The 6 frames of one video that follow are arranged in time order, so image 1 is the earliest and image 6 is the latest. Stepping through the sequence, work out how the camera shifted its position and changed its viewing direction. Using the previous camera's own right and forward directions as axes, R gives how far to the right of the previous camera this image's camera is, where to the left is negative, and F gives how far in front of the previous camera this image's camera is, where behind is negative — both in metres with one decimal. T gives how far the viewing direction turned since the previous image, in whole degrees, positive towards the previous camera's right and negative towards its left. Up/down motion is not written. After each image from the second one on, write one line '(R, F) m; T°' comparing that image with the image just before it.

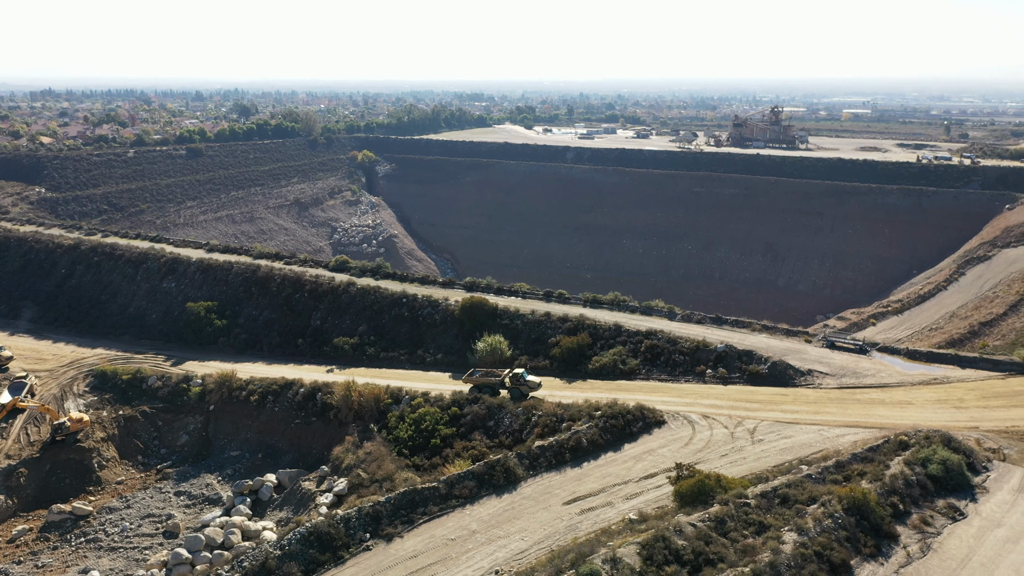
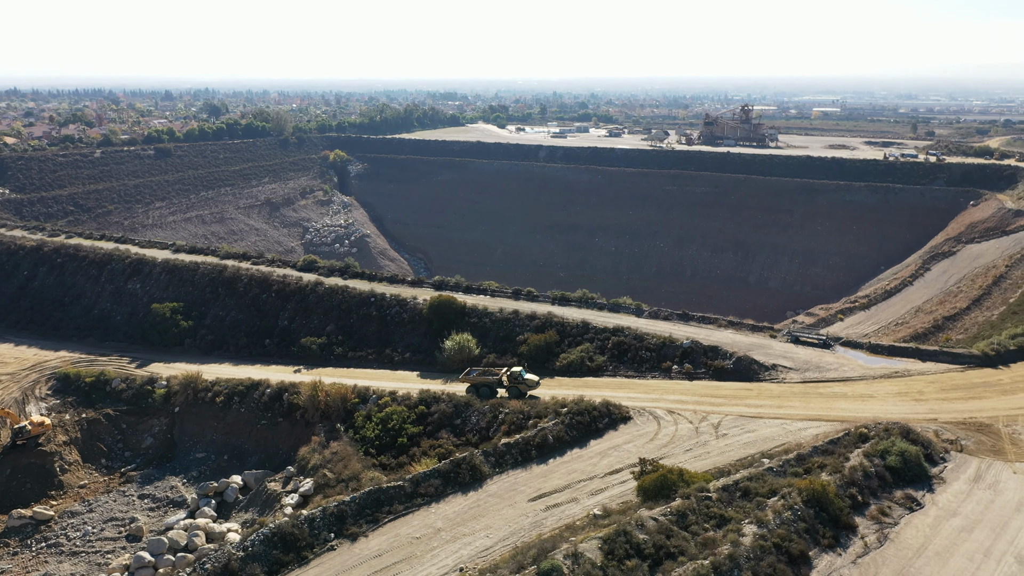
(+0.4, +0.1) m; +2°
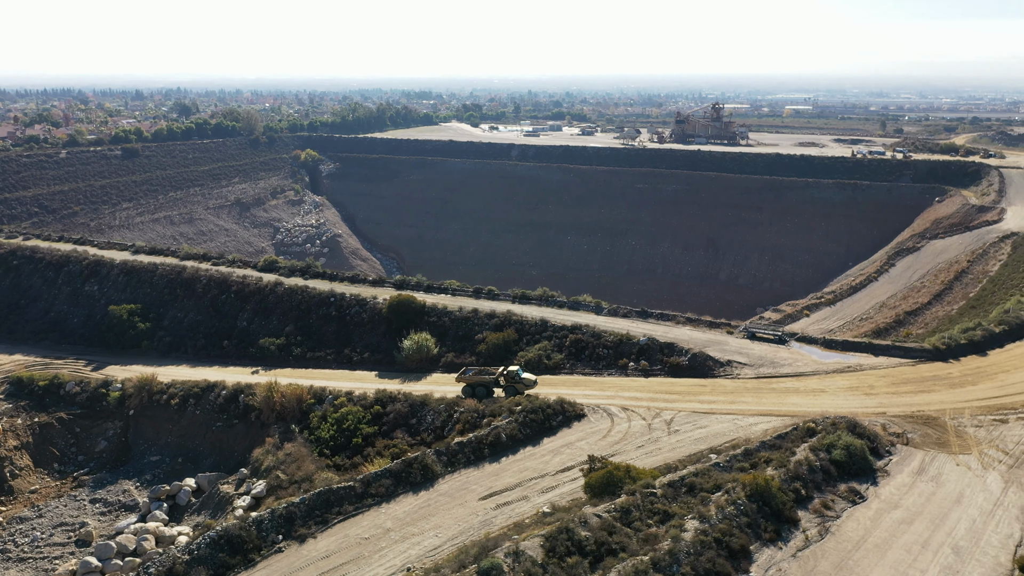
(+0.9, +0.2) m; +2°
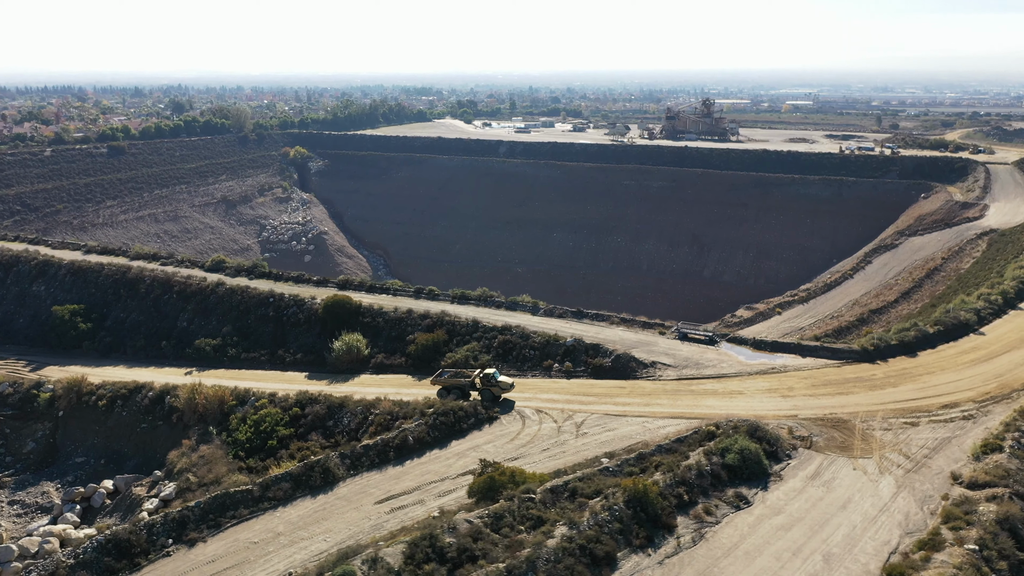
(+3.3, +0.2) m; 0°
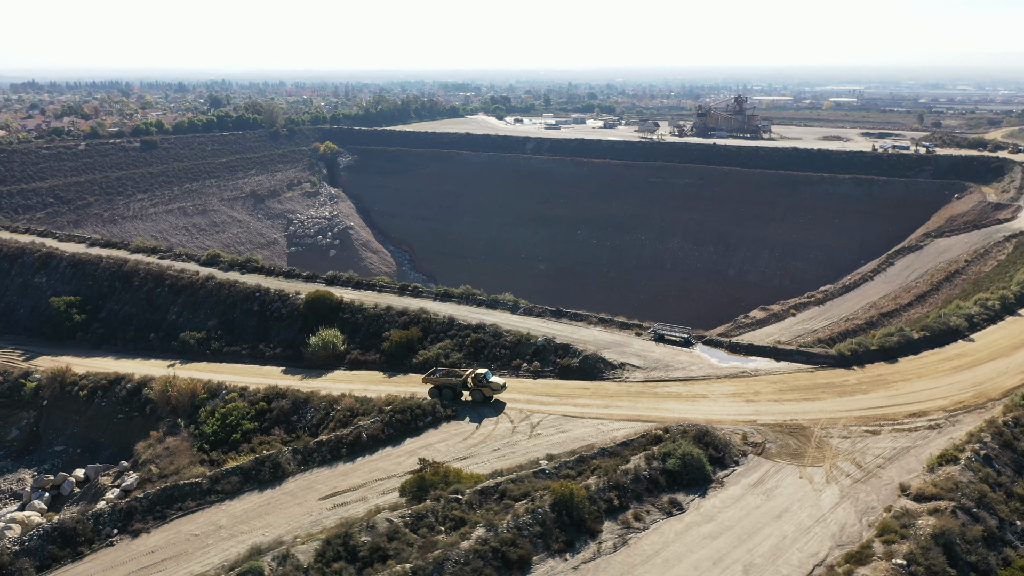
(+2.7, +0.1) m; -3°
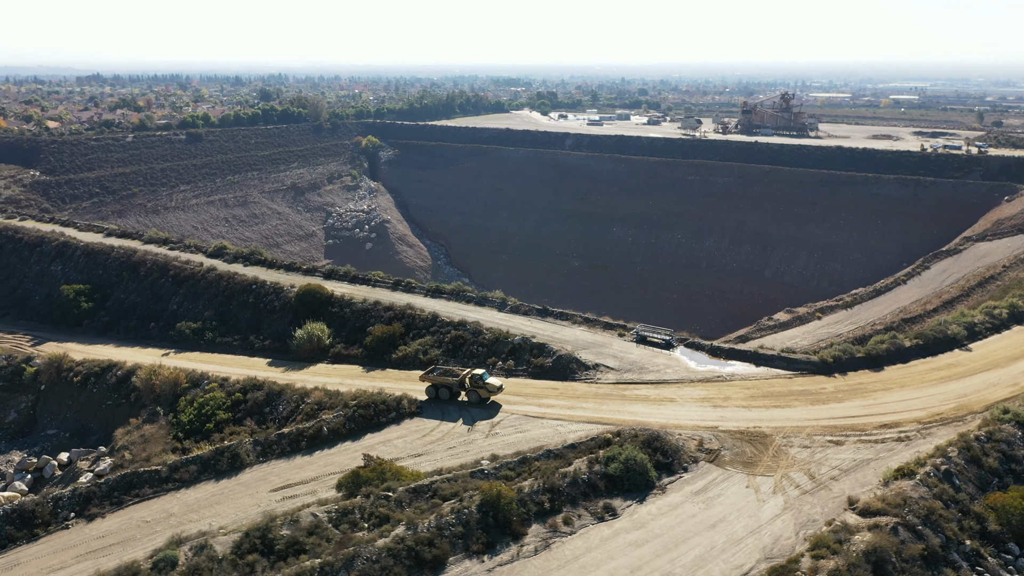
(+2.9, +0.2) m; -4°
